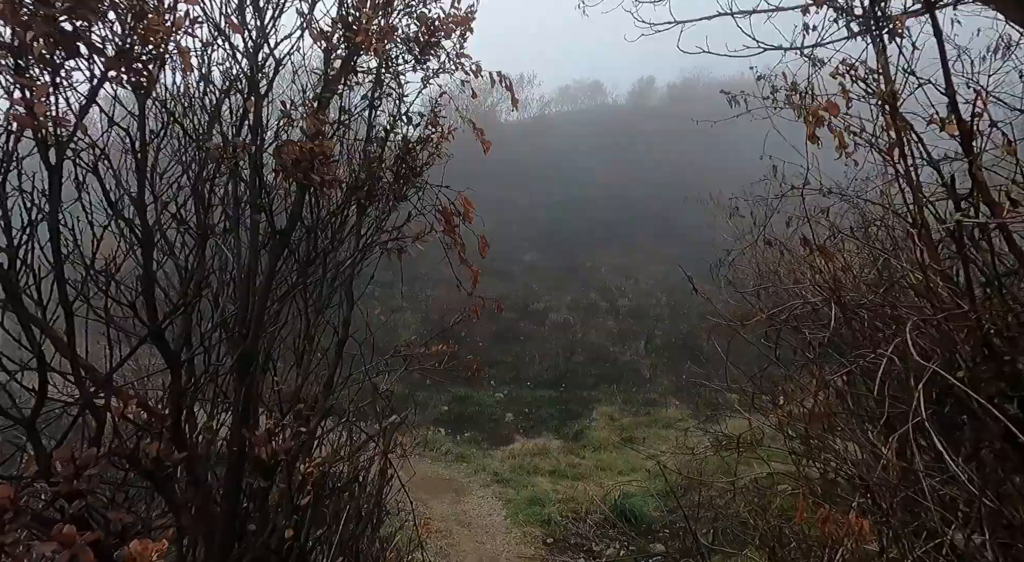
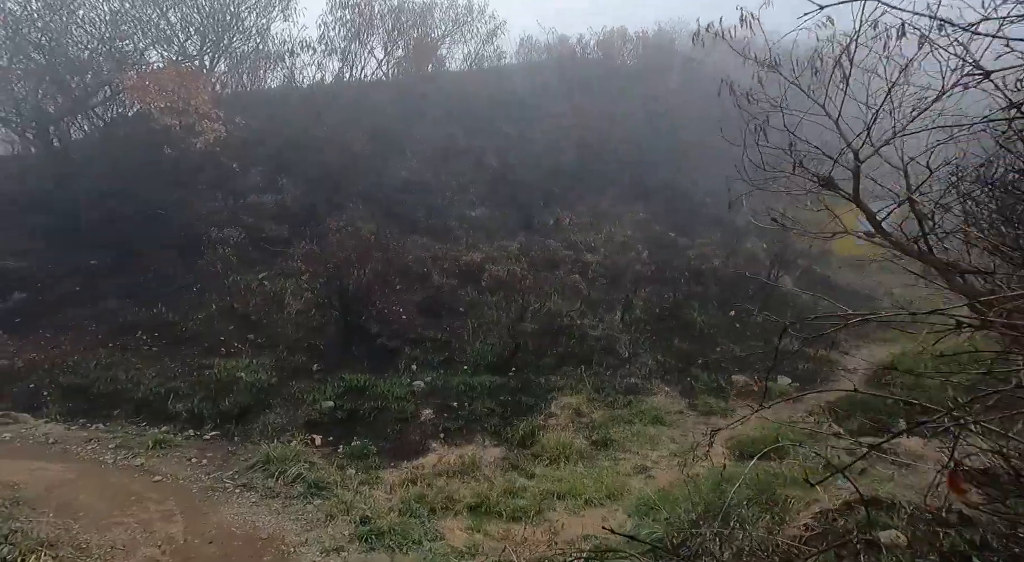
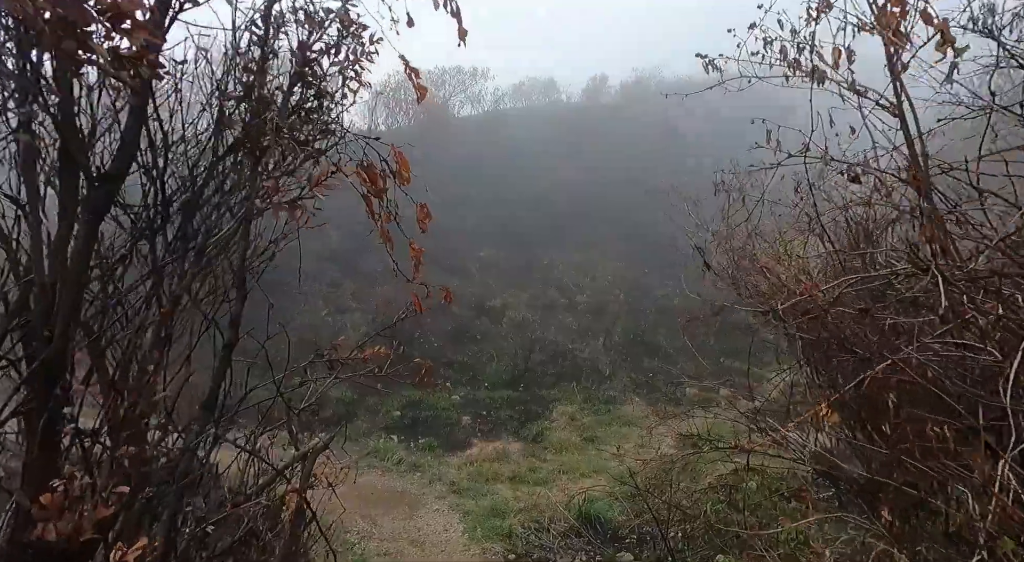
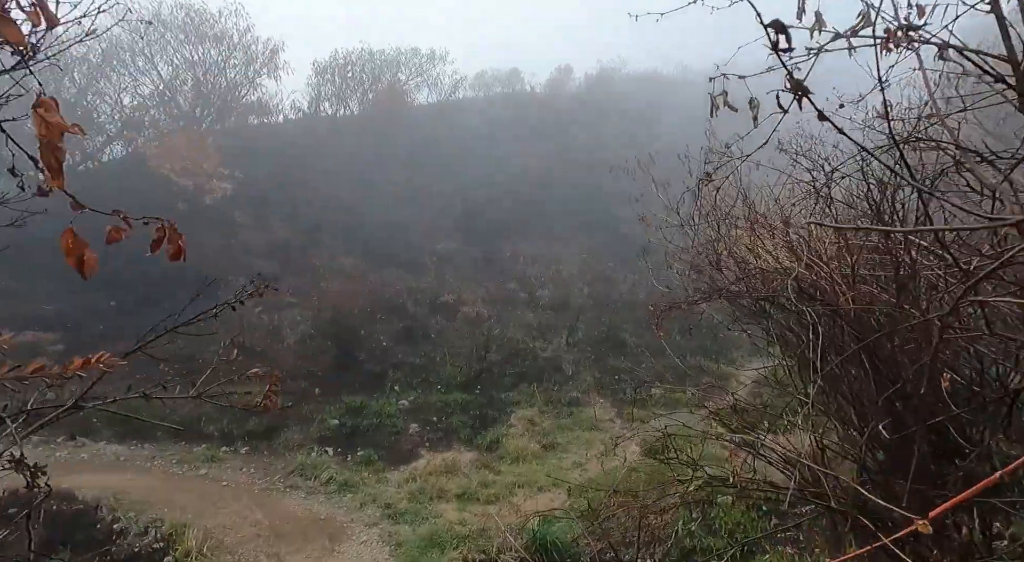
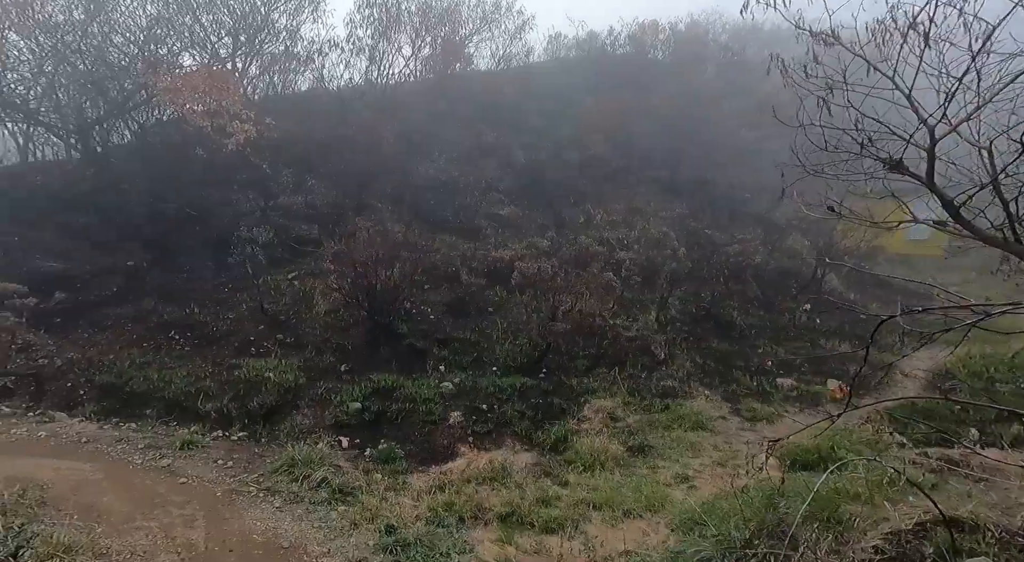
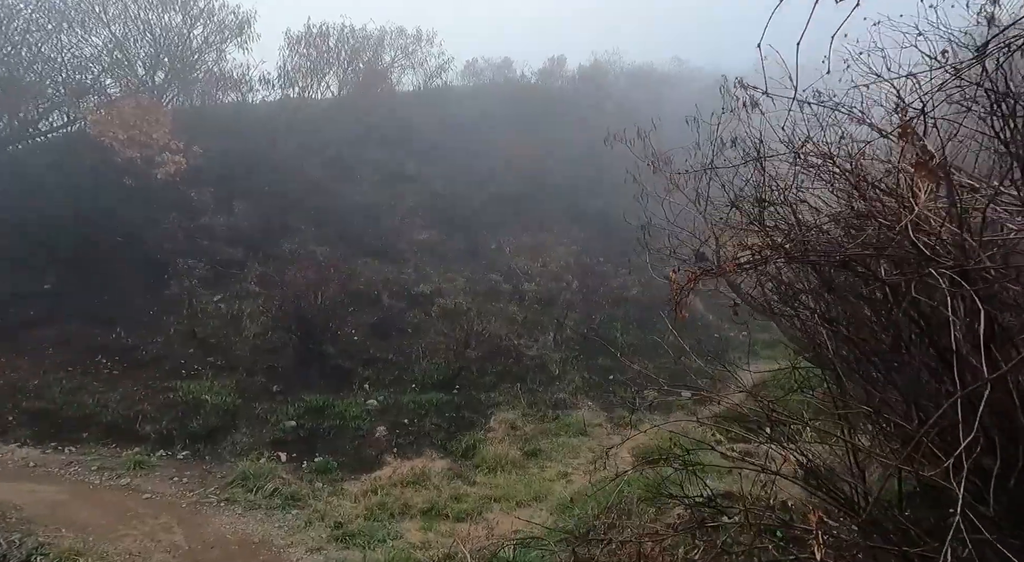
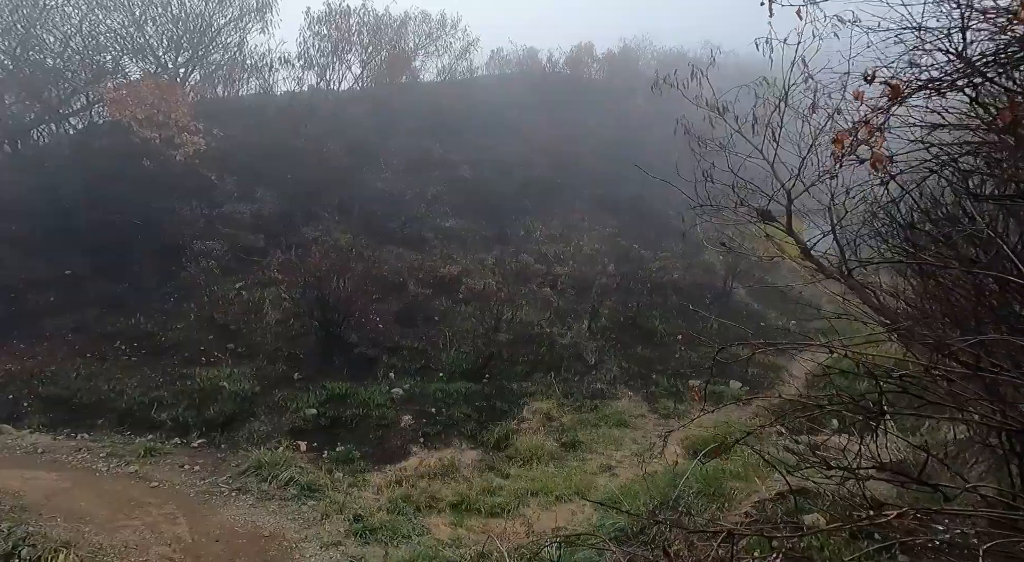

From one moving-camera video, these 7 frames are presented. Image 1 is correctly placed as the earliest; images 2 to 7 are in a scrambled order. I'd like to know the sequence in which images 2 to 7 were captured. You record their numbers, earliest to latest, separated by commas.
3, 4, 6, 7, 2, 5
